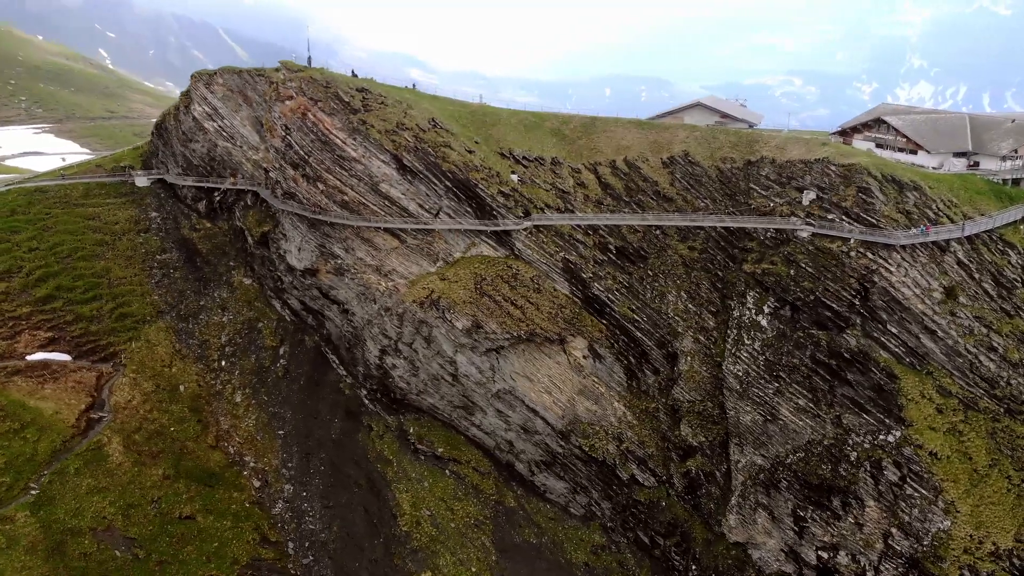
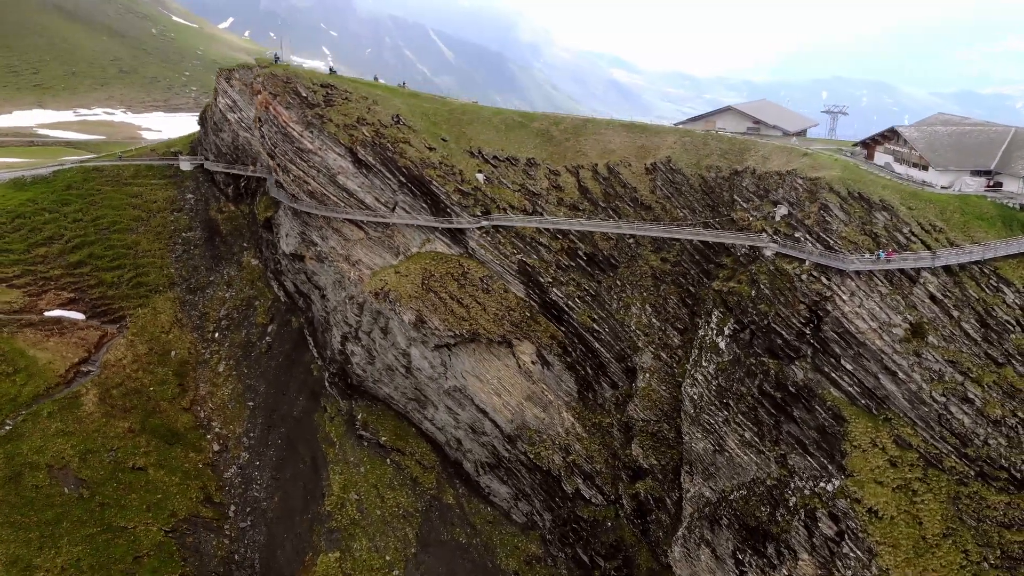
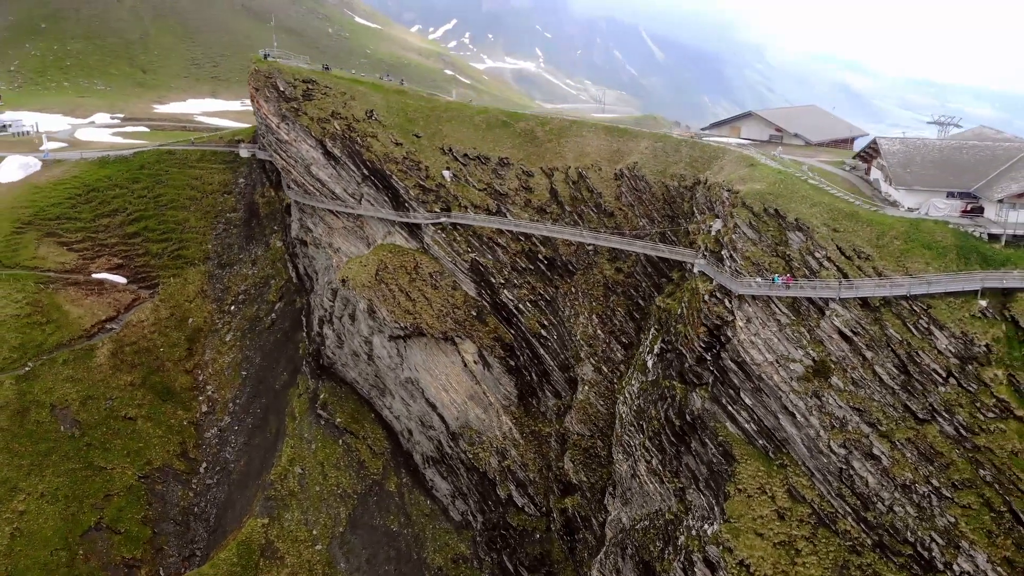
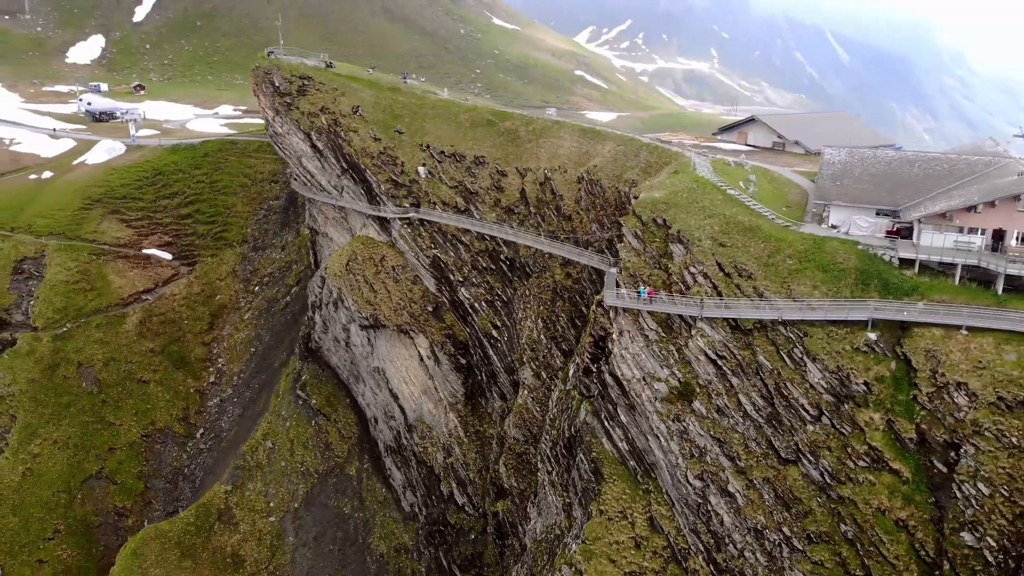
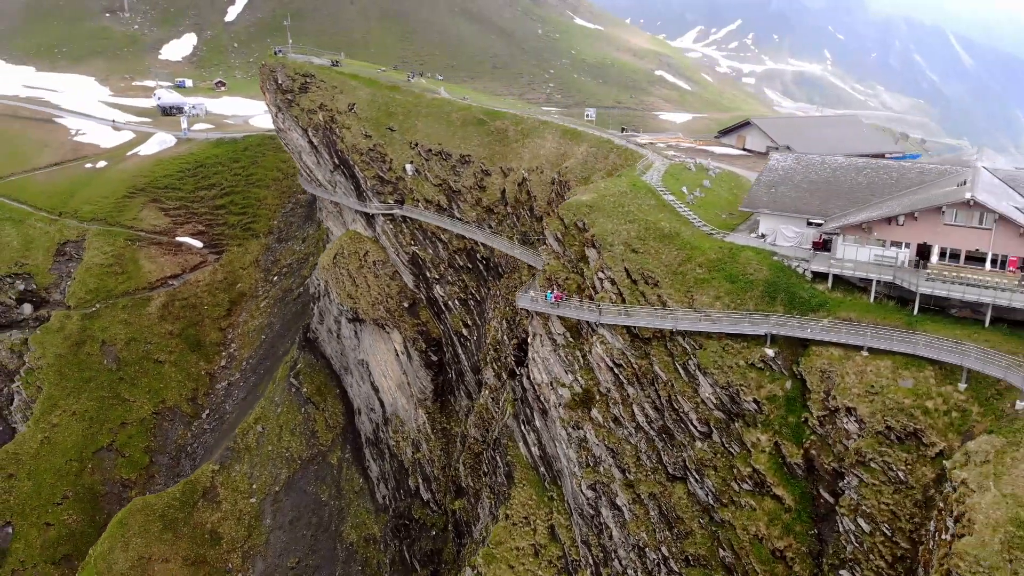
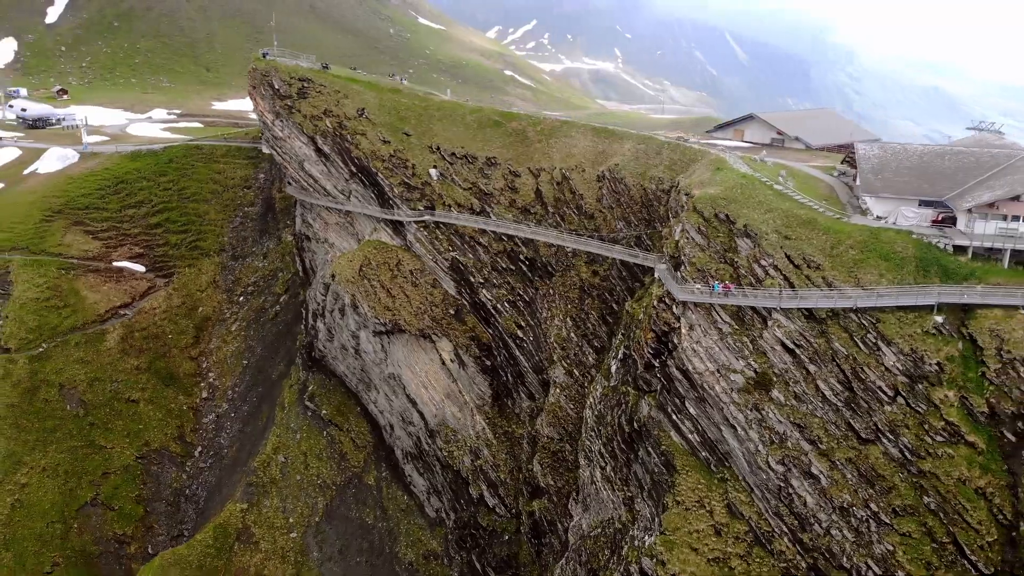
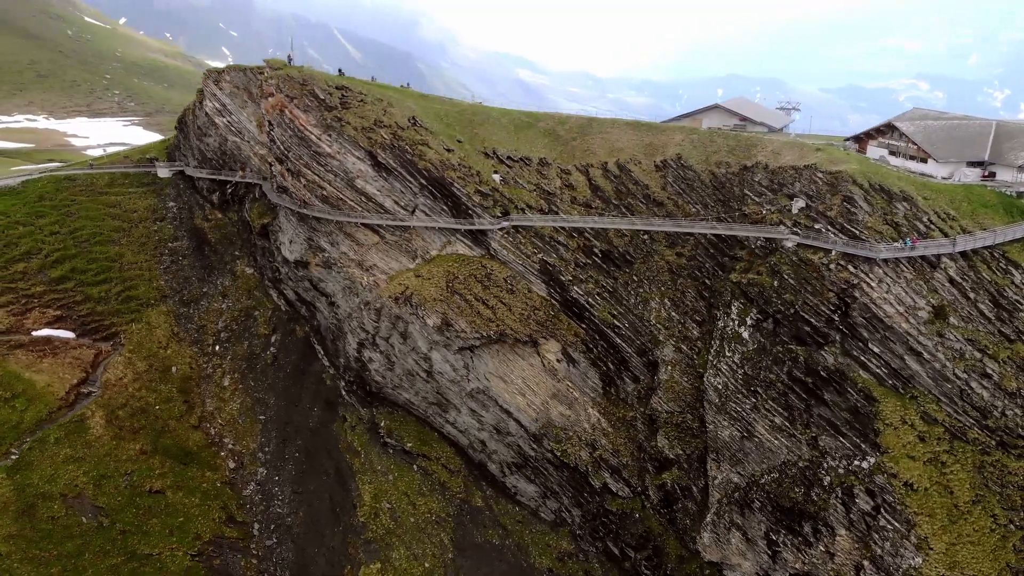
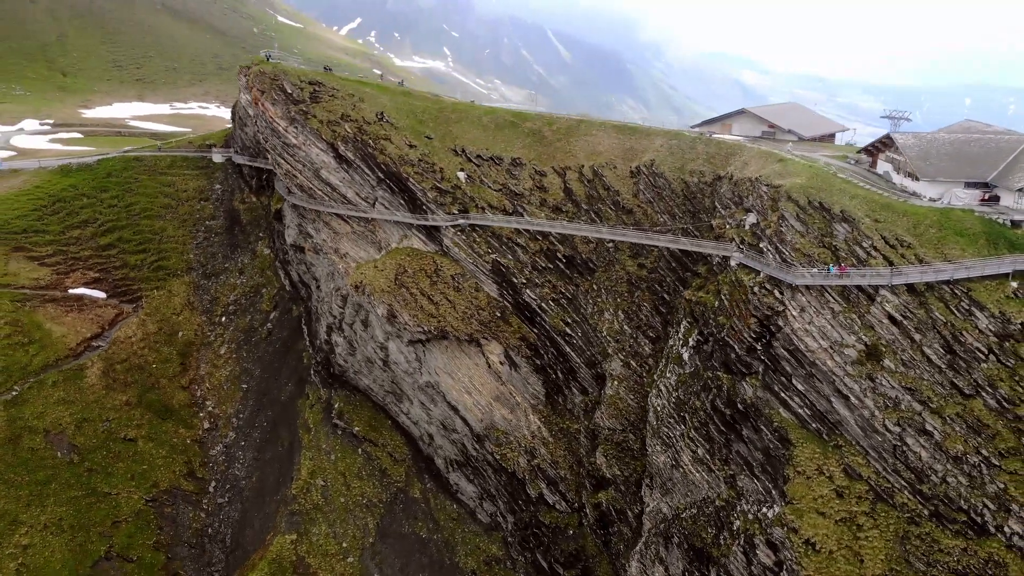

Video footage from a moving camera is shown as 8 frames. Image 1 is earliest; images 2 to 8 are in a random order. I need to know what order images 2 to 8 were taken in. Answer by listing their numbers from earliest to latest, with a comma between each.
7, 2, 8, 3, 6, 4, 5
